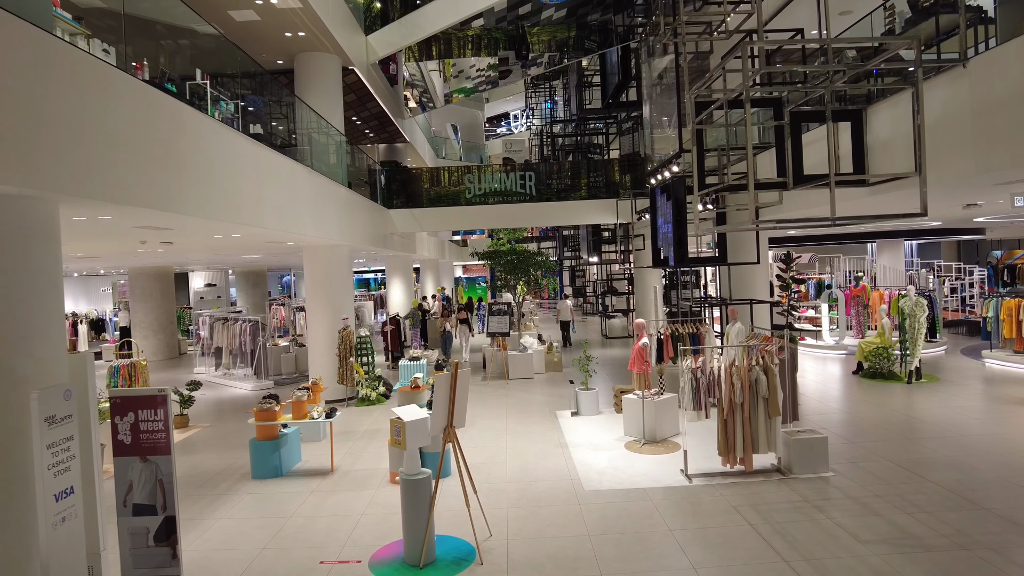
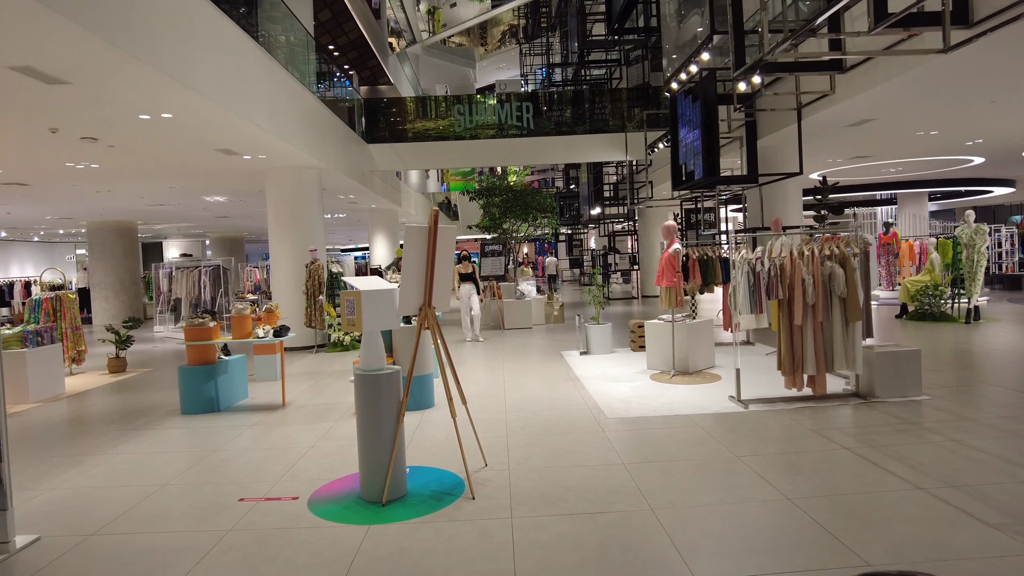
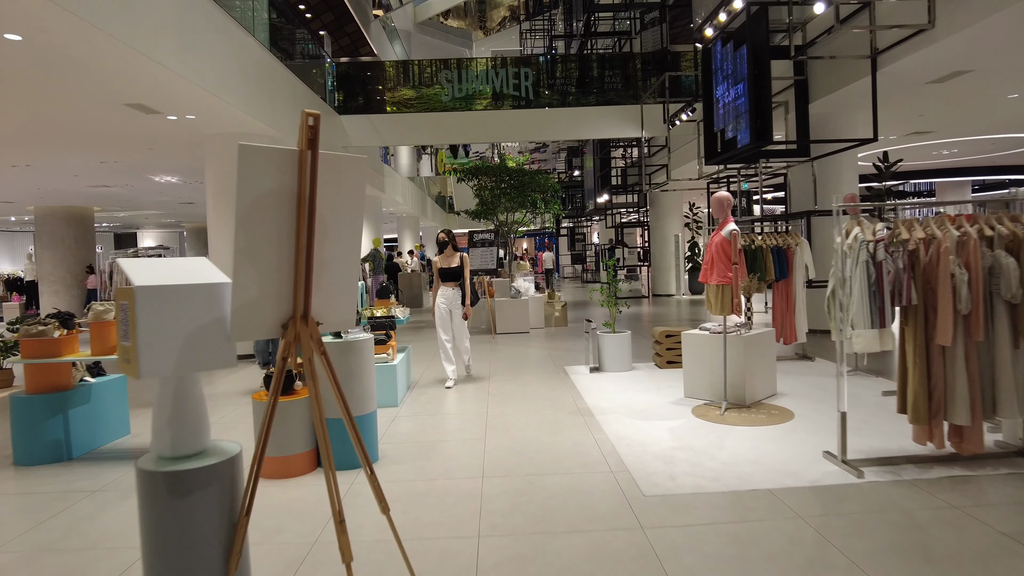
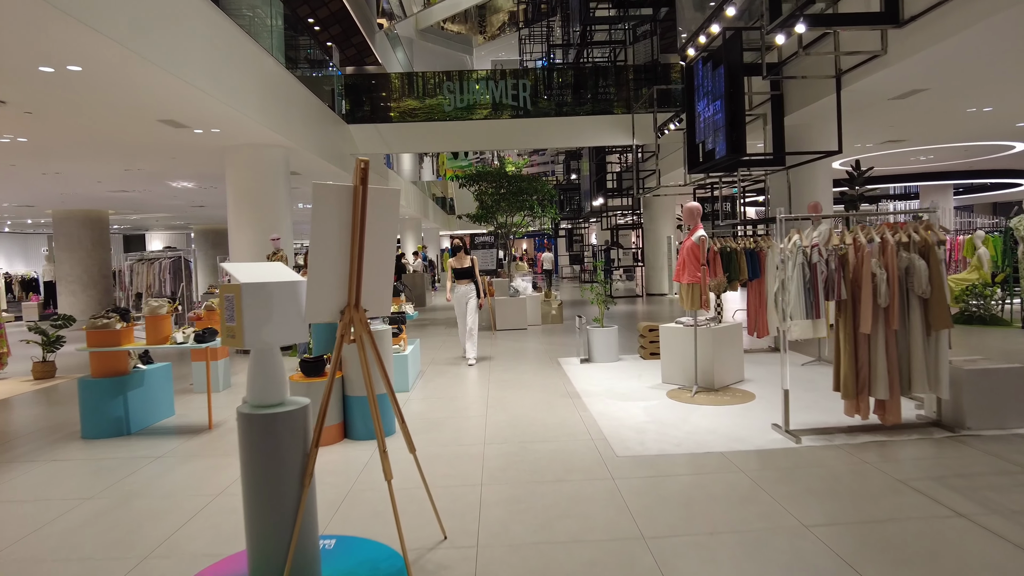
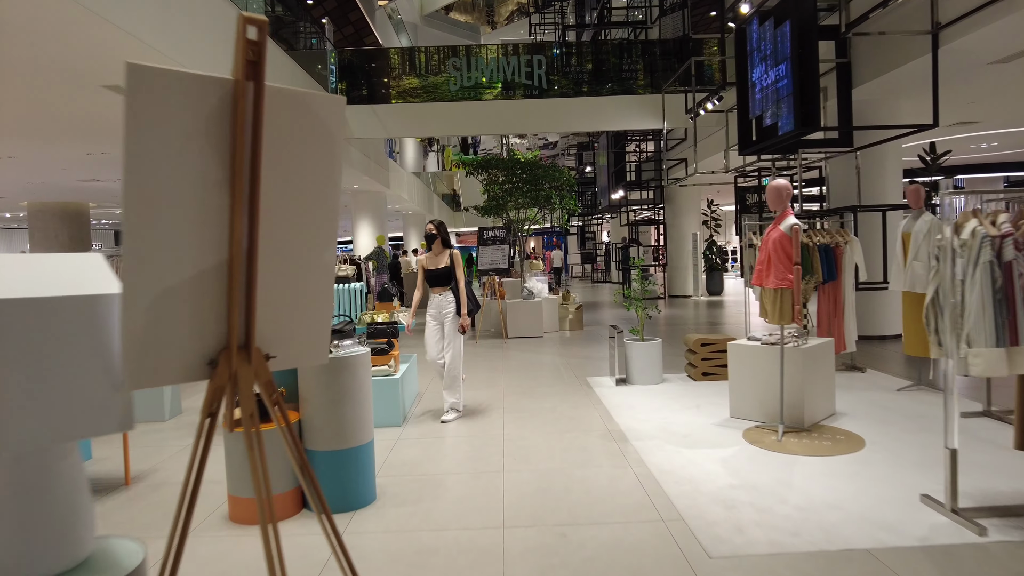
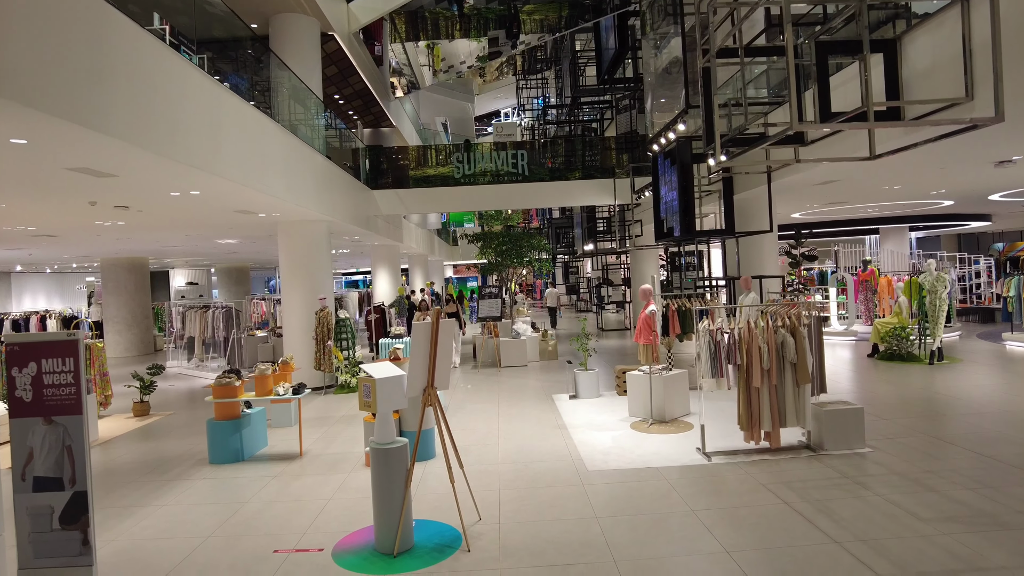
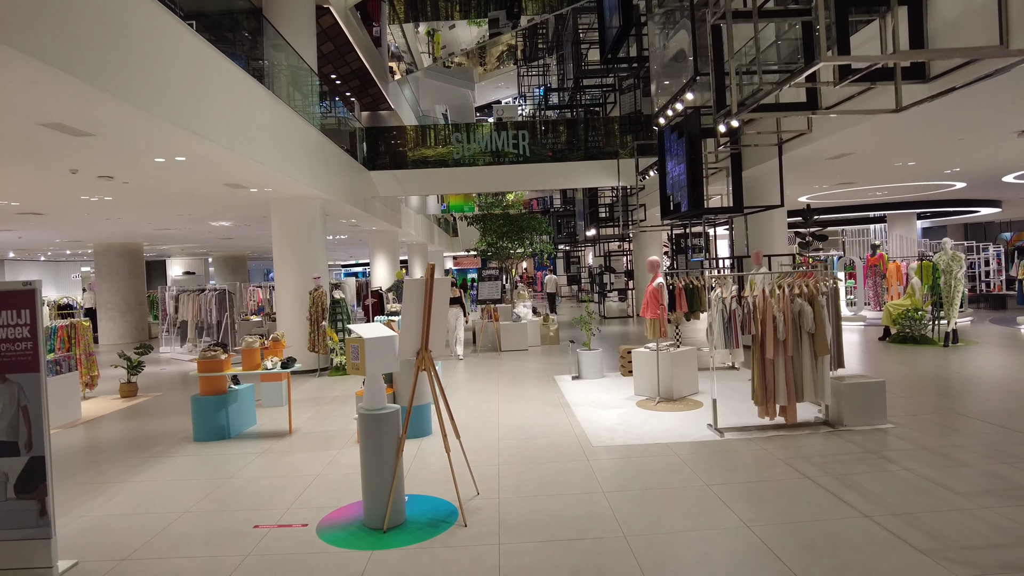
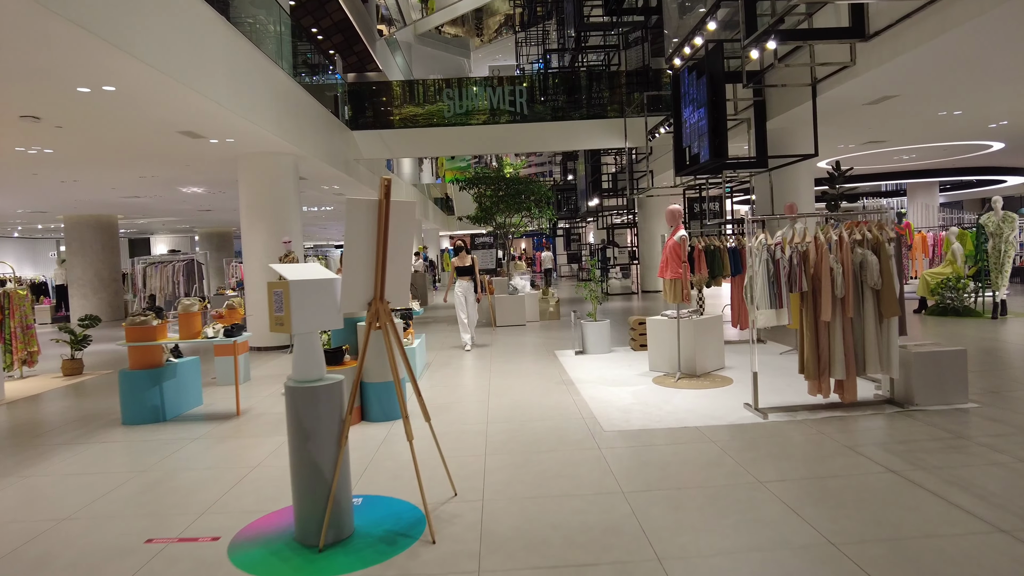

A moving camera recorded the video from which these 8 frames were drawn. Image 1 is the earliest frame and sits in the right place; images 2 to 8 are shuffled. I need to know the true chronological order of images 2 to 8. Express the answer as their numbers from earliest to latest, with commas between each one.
6, 7, 2, 8, 4, 3, 5
